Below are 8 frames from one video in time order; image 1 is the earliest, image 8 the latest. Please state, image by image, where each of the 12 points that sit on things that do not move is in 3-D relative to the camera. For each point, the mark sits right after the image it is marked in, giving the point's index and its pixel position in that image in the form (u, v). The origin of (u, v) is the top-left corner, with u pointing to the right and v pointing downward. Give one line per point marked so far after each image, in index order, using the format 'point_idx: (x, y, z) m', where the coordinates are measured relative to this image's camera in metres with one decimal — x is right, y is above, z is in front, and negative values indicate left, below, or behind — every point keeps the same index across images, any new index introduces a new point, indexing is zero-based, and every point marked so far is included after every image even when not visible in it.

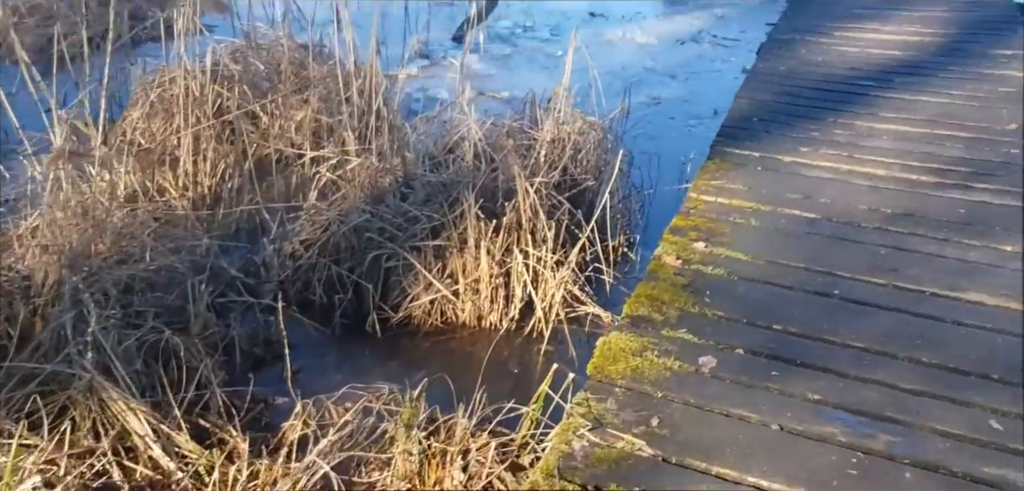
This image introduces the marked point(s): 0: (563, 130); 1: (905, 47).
0: (+0.2, +0.4, +3.0) m
1: (+2.2, +1.1, +5.0) m
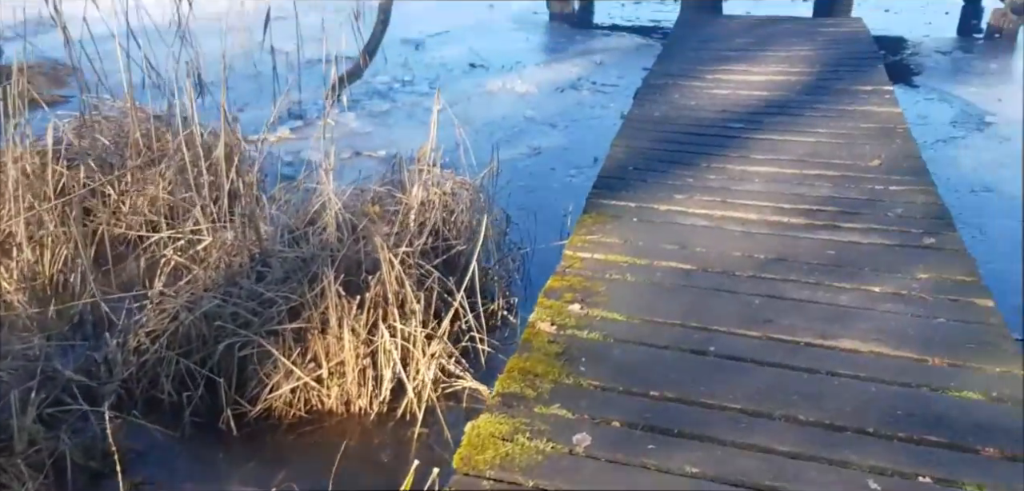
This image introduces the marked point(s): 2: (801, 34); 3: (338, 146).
0: (-0.3, +0.2, +2.9) m
1: (+1.5, +0.9, +5.1) m
2: (+2.1, +1.6, +6.5) m
3: (-0.9, +0.5, +4.5) m
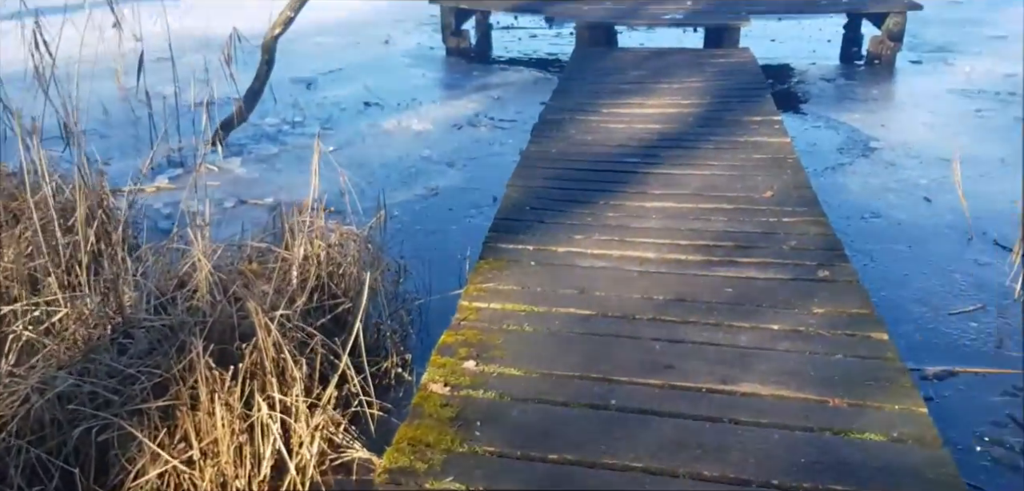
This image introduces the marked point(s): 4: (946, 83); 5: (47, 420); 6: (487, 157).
0: (-0.6, 0.0, +2.8) m
1: (+0.9, +0.7, +5.2) m
2: (+1.4, +1.4, +6.6) m
3: (-1.4, +0.2, +4.3) m
4: (+3.4, +1.3, +6.9) m
5: (-1.2, -0.5, +2.4) m
6: (-0.2, +0.5, +5.1) m
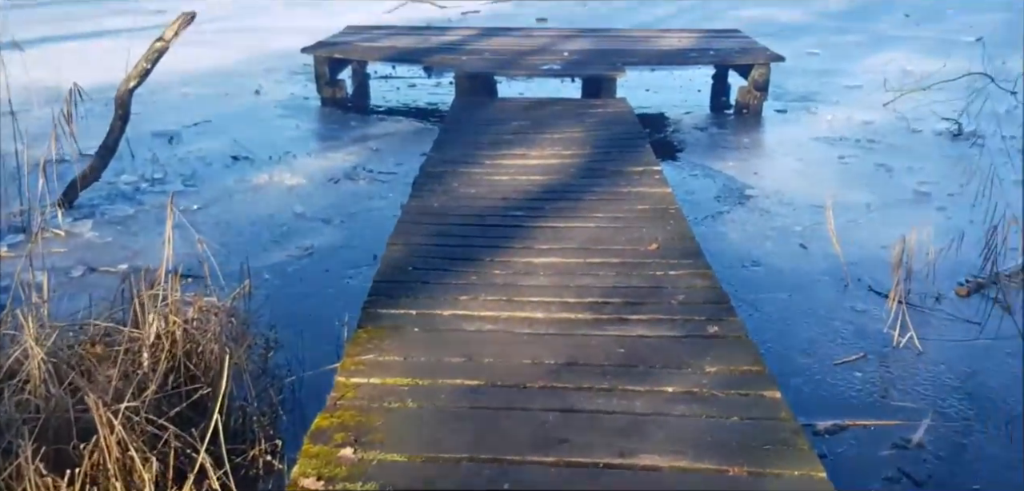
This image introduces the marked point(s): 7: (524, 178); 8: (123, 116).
0: (-1.0, -0.2, +2.5) m
1: (+0.2, +0.4, +5.1) m
2: (+0.5, +1.0, +6.6) m
3: (-1.9, -0.1, +3.9) m
4: (+2.4, +0.9, +7.1) m
5: (-1.5, -0.7, +2.0) m
6: (-0.8, +0.2, +4.9) m
7: (+0.1, +0.4, +5.0) m
8: (-2.1, +0.7, +4.7) m
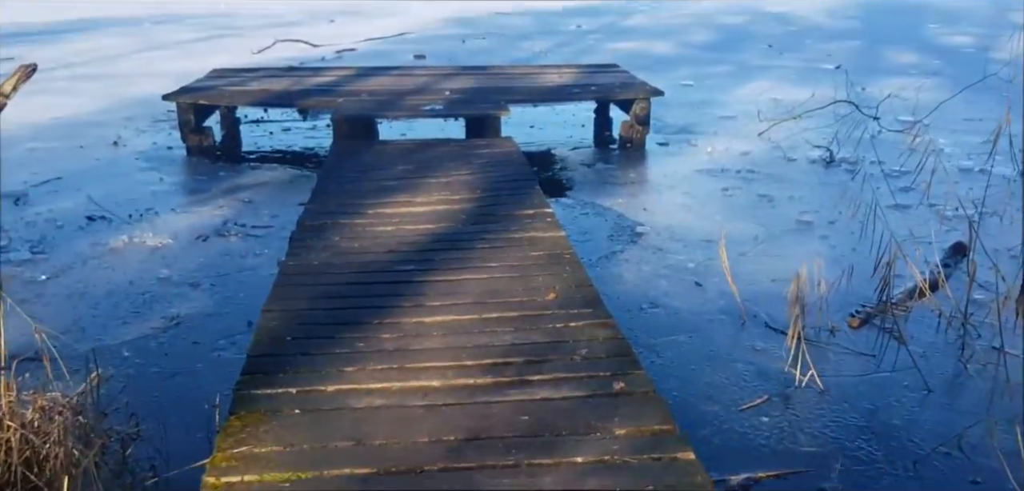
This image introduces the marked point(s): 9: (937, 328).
0: (-1.2, -0.4, +2.1) m
1: (-0.4, +0.1, +4.9) m
2: (-0.4, +0.7, +6.5) m
3: (-2.4, -0.4, +3.4) m
4: (+1.5, +0.7, +7.2) m
5: (-1.7, -0.9, +1.6) m
6: (-1.4, -0.1, +4.6) m
7: (-0.6, +0.1, +4.8) m
8: (-2.6, +0.3, +4.2) m
9: (+1.9, -0.4, +3.9) m
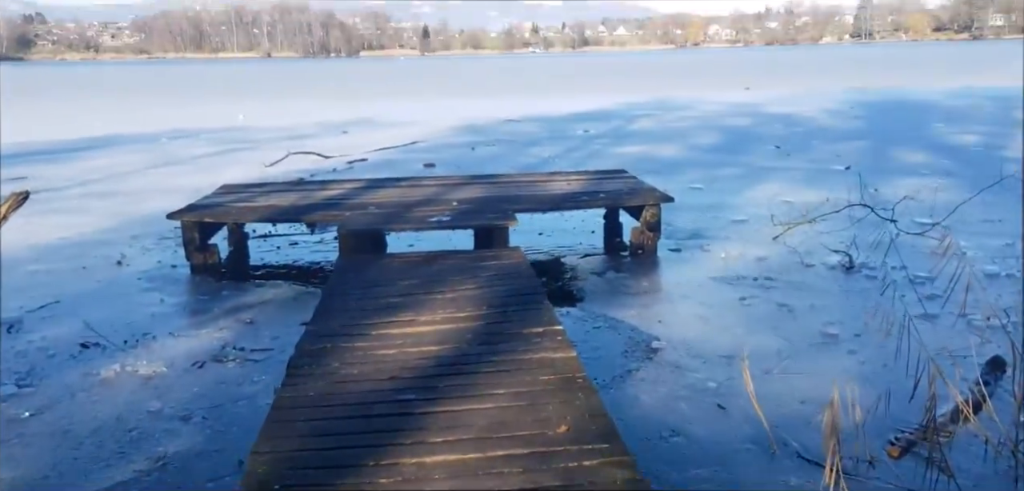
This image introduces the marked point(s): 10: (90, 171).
0: (-1.2, -0.8, +1.9) m
1: (-0.4, -0.5, +4.7) m
2: (-0.3, -0.2, +6.3) m
3: (-2.4, -0.9, +3.1) m
4: (+1.6, -0.2, +7.0) m
5: (-1.7, -1.2, +1.3) m
6: (-1.4, -0.8, +4.3) m
7: (-0.5, -0.5, +4.5) m
8: (-2.6, -0.3, +4.0) m
9: (+1.9, -0.9, +3.6) m
10: (-6.7, +1.2, +13.9) m
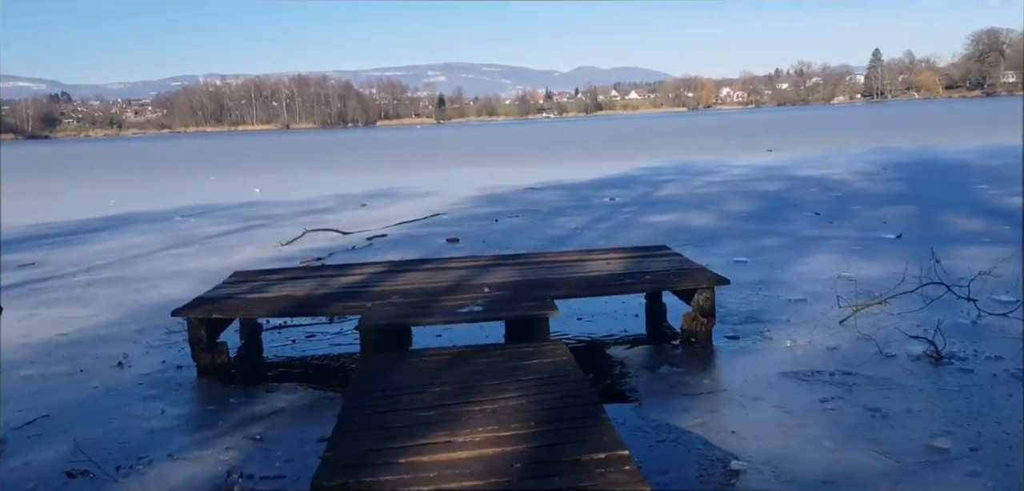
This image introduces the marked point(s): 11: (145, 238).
0: (-1.0, -1.1, +1.1) m
1: (-0.1, -1.0, +3.9) m
2: (-0.1, -0.8, +5.5) m
3: (-2.1, -1.4, +2.4) m
4: (+1.9, -0.8, +6.2) m
5: (-1.5, -1.5, +0.5) m
6: (-1.1, -1.3, +3.6) m
7: (-0.3, -1.0, +3.8) m
8: (-2.4, -0.8, +3.3) m
9: (+2.2, -1.2, +2.8) m
10: (-6.3, -0.1, +13.3) m
11: (-6.3, +0.1, +15.1) m
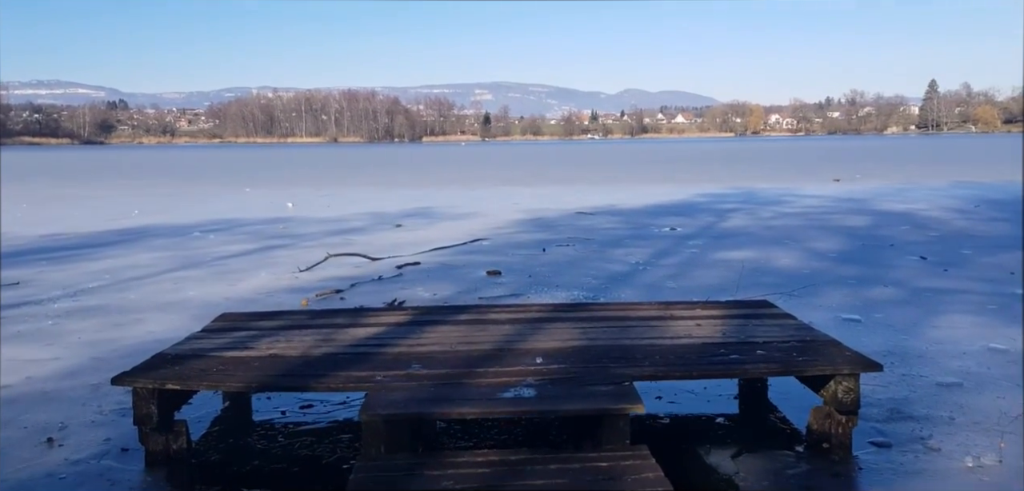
0: (-0.9, -1.3, -0.7) m
1: (+0.1, -1.3, +2.0) m
2: (+0.2, -1.1, +3.7) m
3: (-2.0, -1.5, +0.6) m
4: (+2.2, -1.2, +4.3) m
5: (-1.4, -1.6, -1.3) m
6: (-0.9, -1.5, +1.7) m
7: (-0.1, -1.3, +1.9) m
8: (-2.2, -1.0, +1.5) m
9: (+2.3, -1.6, +0.8) m
10: (-5.6, -0.4, +11.7) m
11: (-5.5, -0.2, +13.5) m
